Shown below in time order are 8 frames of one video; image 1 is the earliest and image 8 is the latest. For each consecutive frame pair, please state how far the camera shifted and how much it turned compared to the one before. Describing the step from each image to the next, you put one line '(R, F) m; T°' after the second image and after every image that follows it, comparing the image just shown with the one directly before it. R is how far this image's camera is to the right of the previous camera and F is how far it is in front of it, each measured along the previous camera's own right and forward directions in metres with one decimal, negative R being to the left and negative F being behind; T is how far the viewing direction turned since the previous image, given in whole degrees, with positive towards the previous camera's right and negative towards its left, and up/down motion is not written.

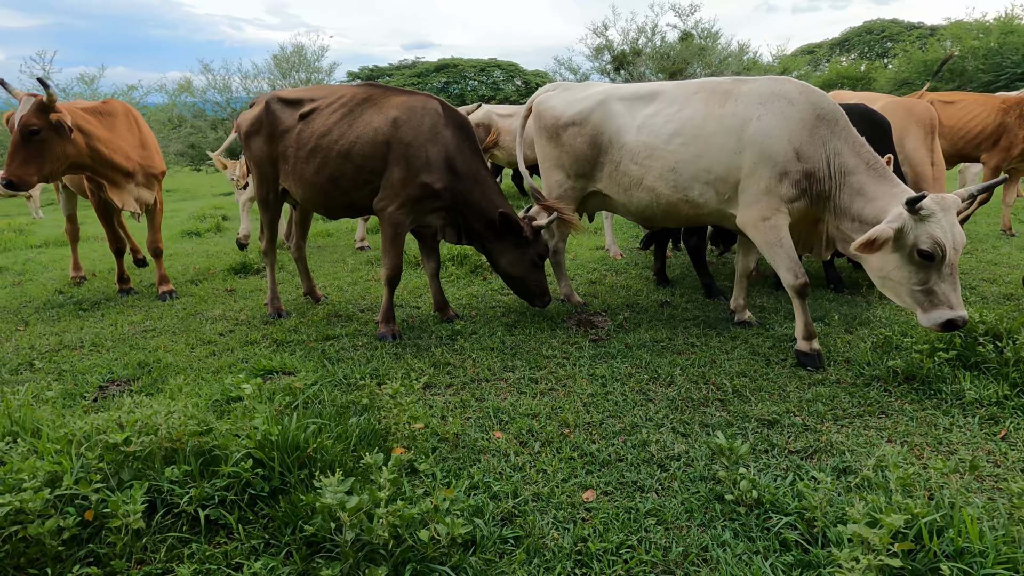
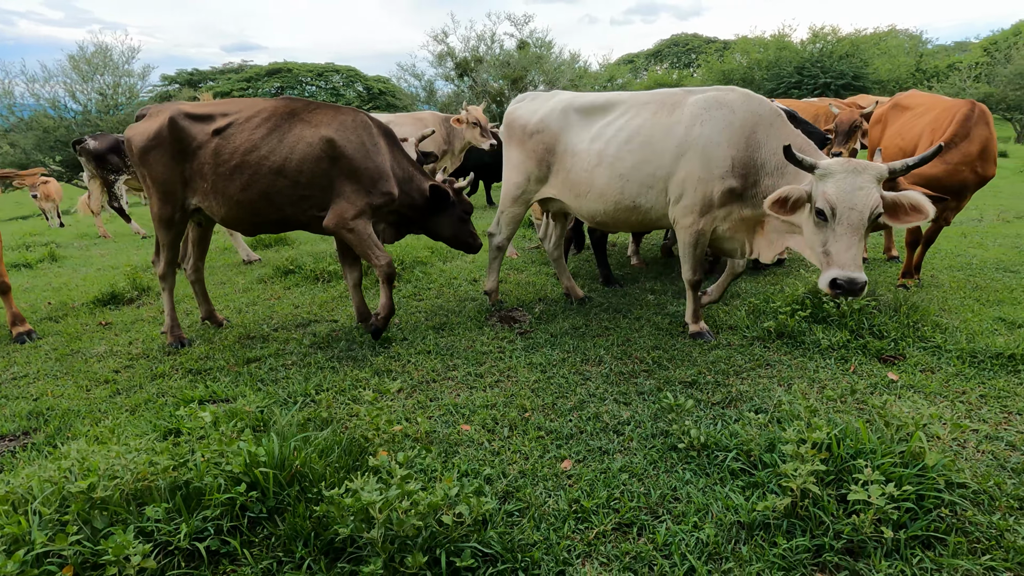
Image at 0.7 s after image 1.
(-0.5, -0.2) m; +14°
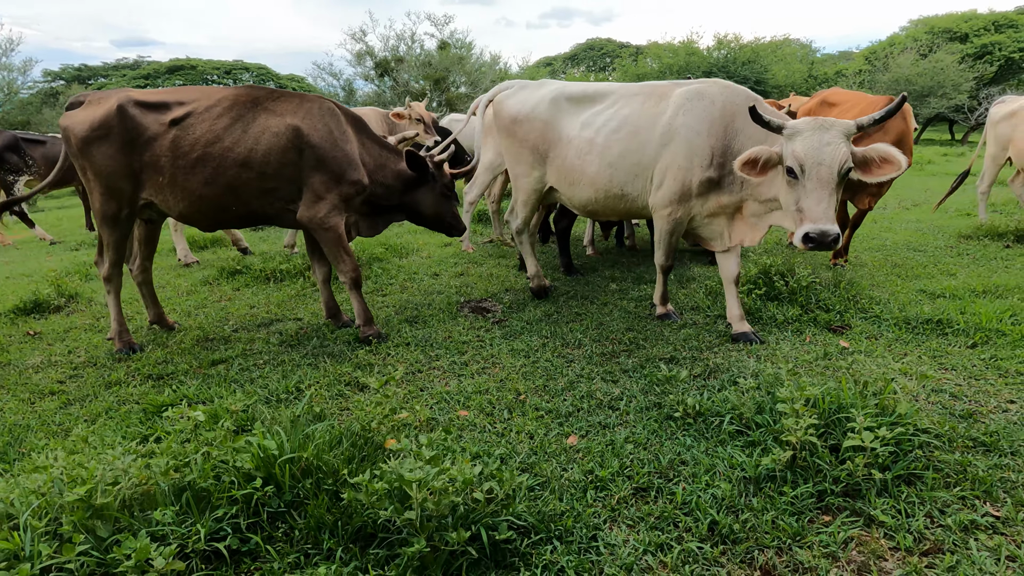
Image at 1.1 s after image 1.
(-0.4, 0.0) m; +8°
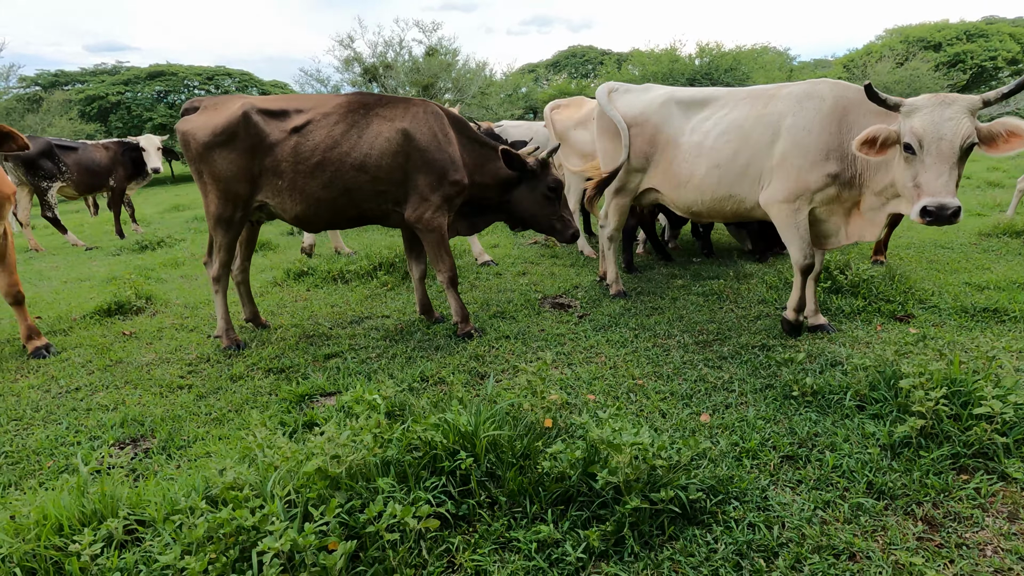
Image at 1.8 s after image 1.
(-0.8, -0.2) m; +2°
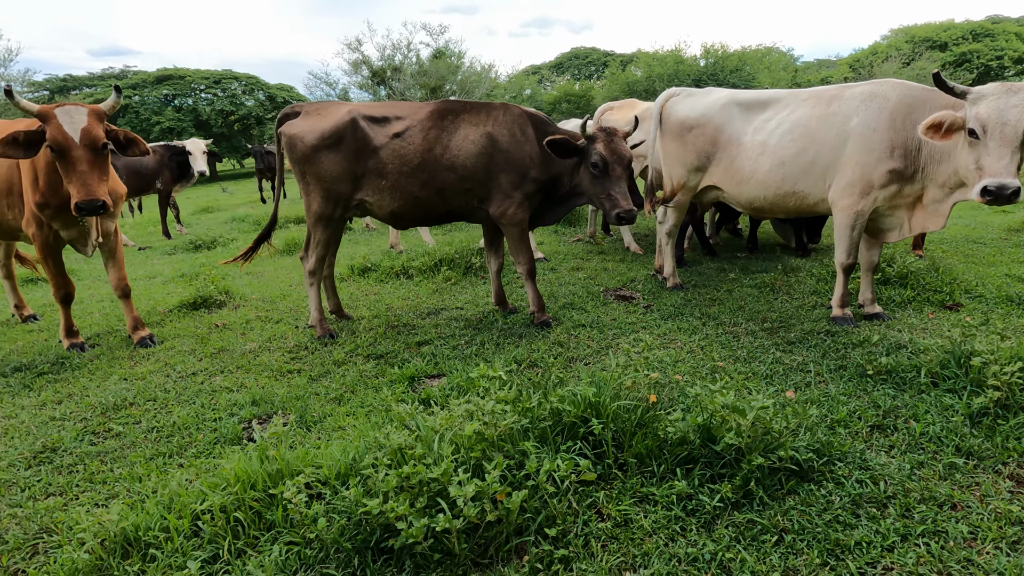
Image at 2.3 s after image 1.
(-0.6, -0.3) m; 0°
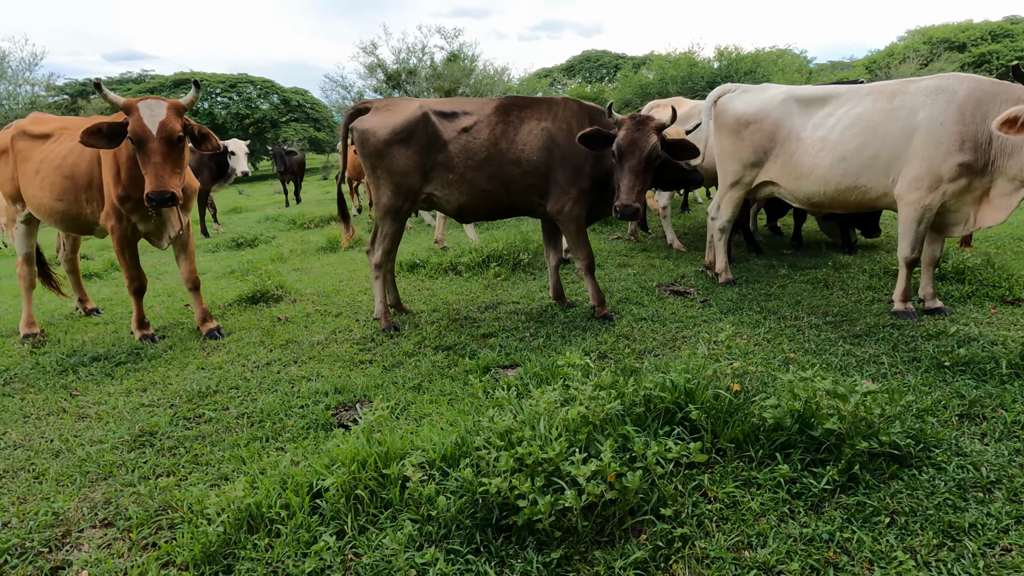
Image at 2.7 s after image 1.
(-0.4, -0.1) m; -1°
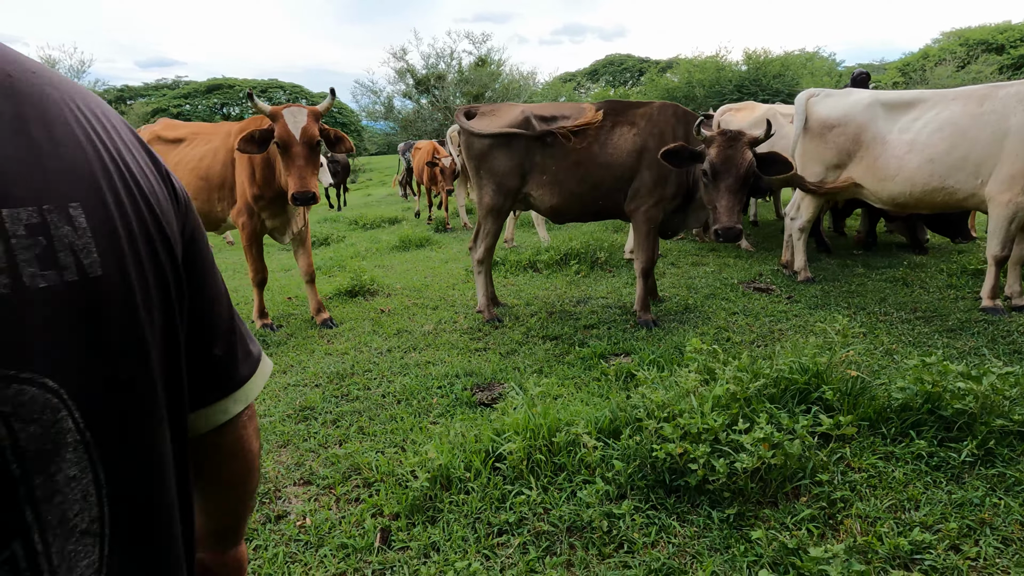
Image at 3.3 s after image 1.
(-0.6, -0.3) m; -2°
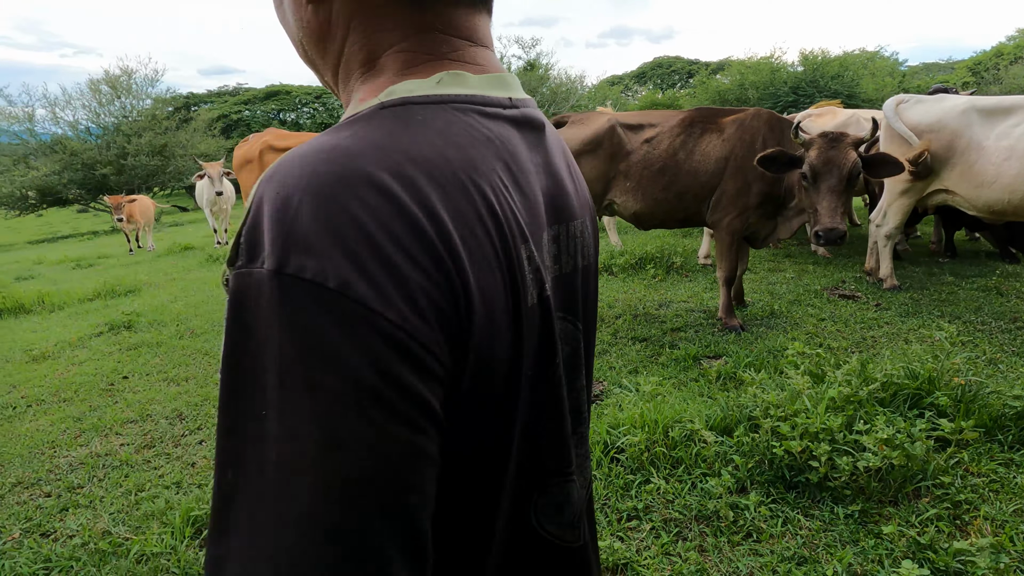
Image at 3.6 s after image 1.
(-0.4, -0.2) m; -4°
